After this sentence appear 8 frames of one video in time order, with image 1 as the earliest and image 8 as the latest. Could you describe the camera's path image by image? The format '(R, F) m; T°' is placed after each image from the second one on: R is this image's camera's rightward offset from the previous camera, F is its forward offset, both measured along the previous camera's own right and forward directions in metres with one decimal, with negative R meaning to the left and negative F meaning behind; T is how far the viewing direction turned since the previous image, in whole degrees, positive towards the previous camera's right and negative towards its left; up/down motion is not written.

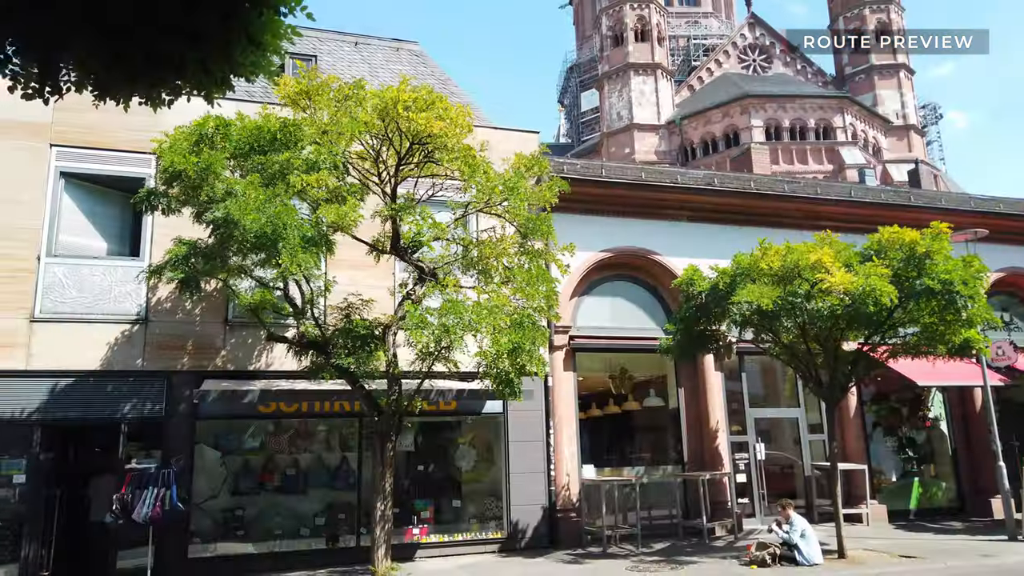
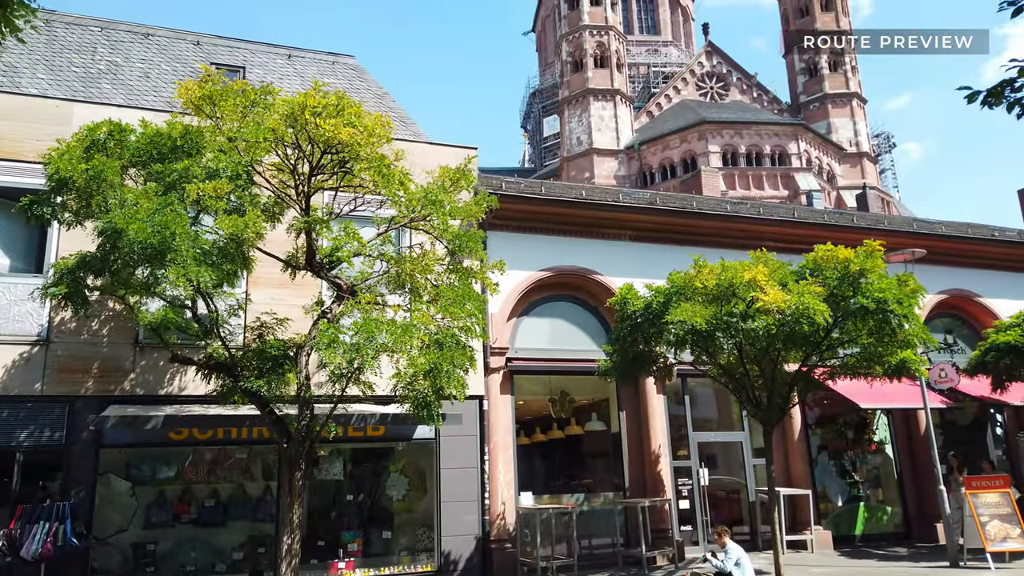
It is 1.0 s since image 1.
(+0.6, +0.4) m; +3°
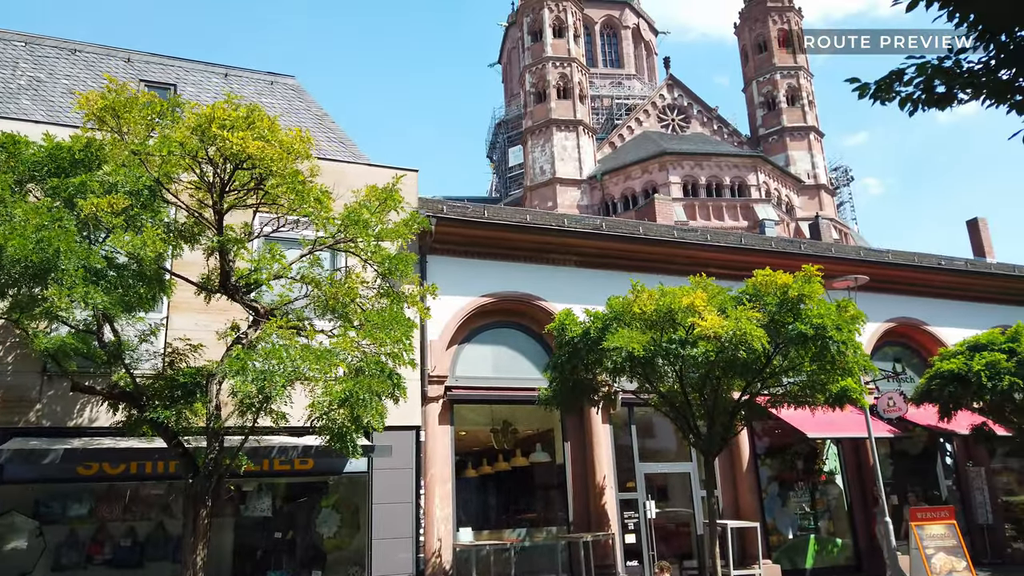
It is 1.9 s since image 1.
(+0.5, +0.4) m; +2°
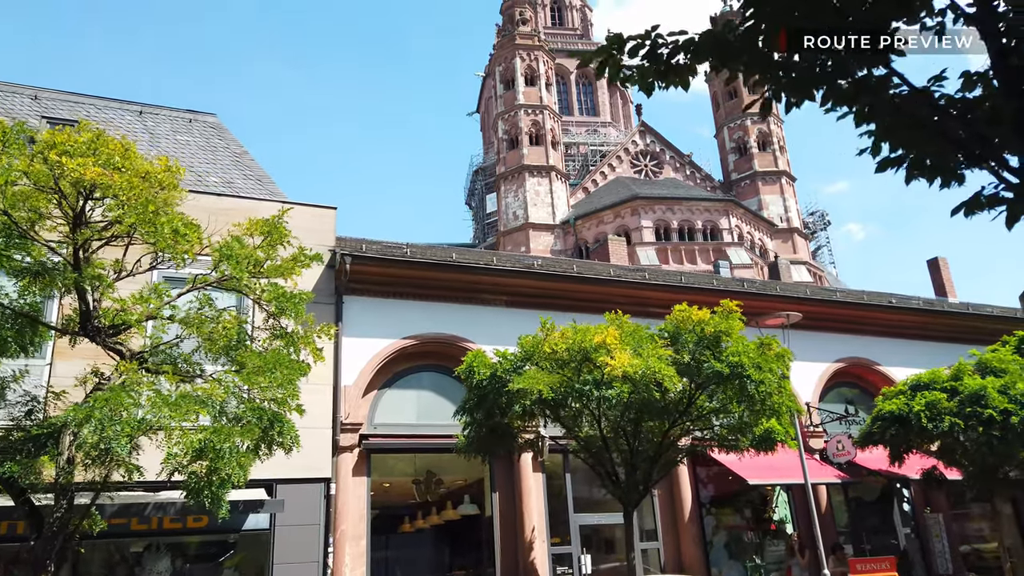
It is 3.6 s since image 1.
(+1.1, +0.6) m; +1°
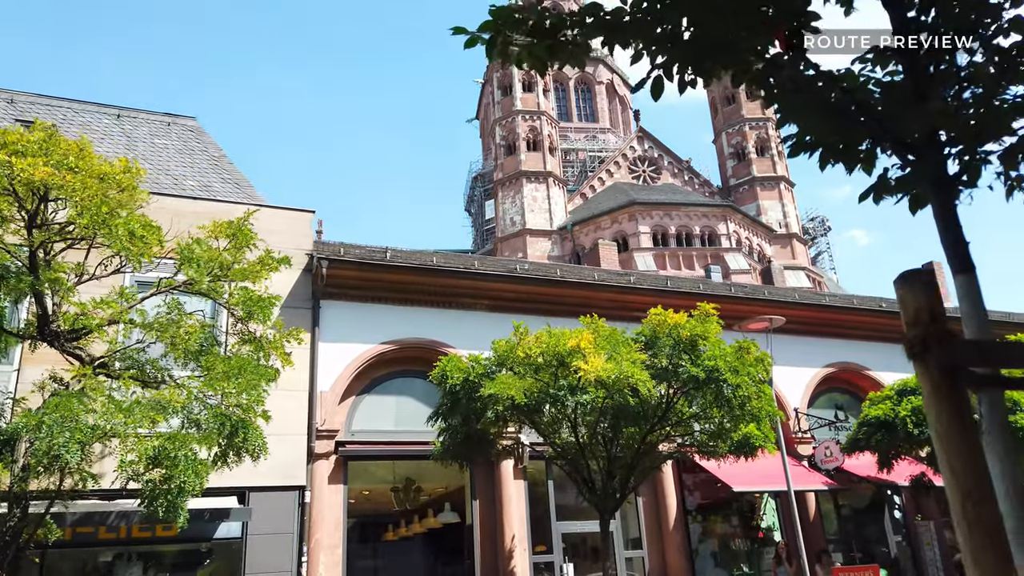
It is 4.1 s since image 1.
(+0.4, +0.2) m; 0°
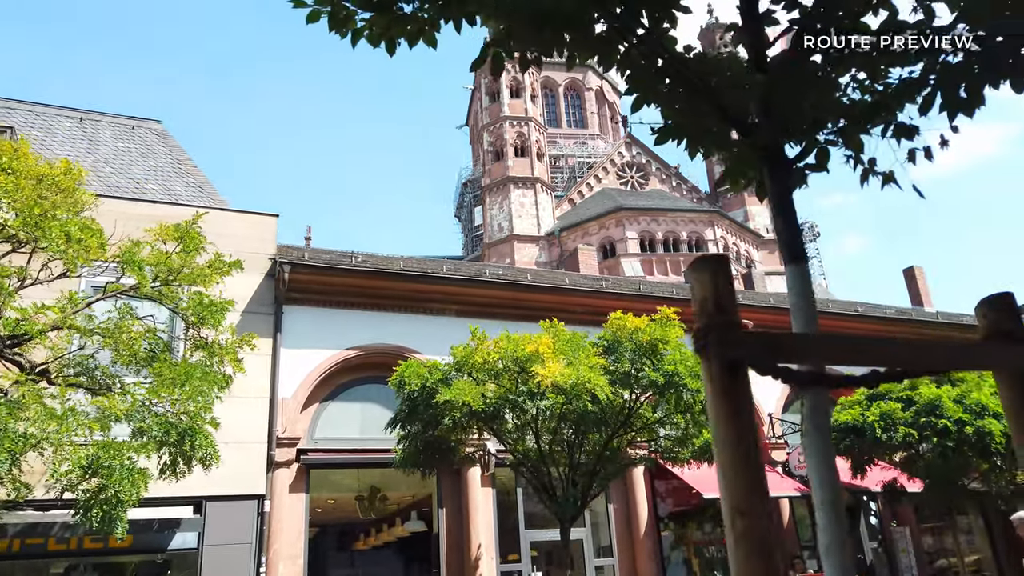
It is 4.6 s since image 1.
(+0.4, +0.2) m; 0°
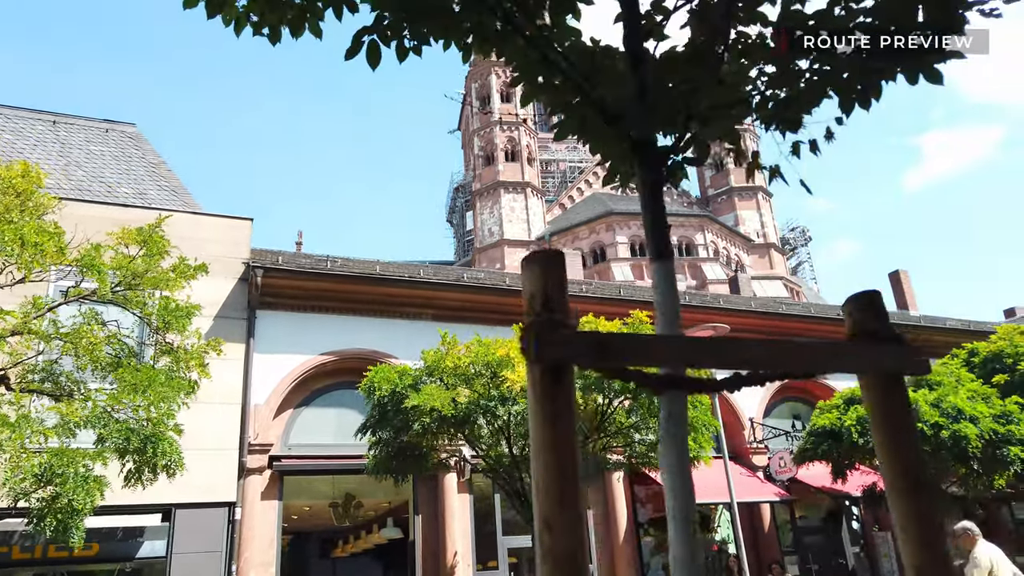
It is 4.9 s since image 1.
(+0.3, +0.1) m; 0°
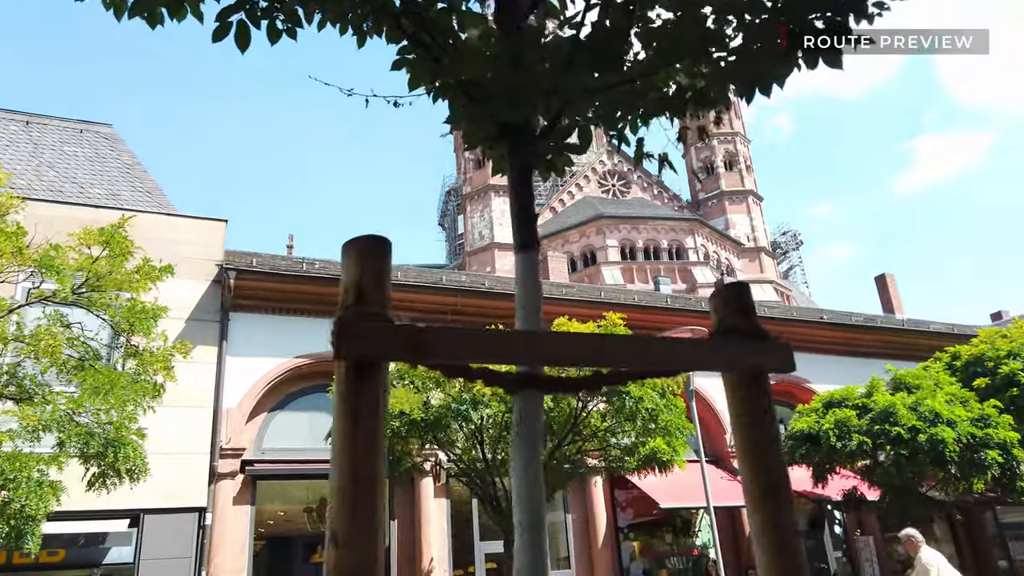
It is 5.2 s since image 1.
(+0.3, +0.1) m; 0°
